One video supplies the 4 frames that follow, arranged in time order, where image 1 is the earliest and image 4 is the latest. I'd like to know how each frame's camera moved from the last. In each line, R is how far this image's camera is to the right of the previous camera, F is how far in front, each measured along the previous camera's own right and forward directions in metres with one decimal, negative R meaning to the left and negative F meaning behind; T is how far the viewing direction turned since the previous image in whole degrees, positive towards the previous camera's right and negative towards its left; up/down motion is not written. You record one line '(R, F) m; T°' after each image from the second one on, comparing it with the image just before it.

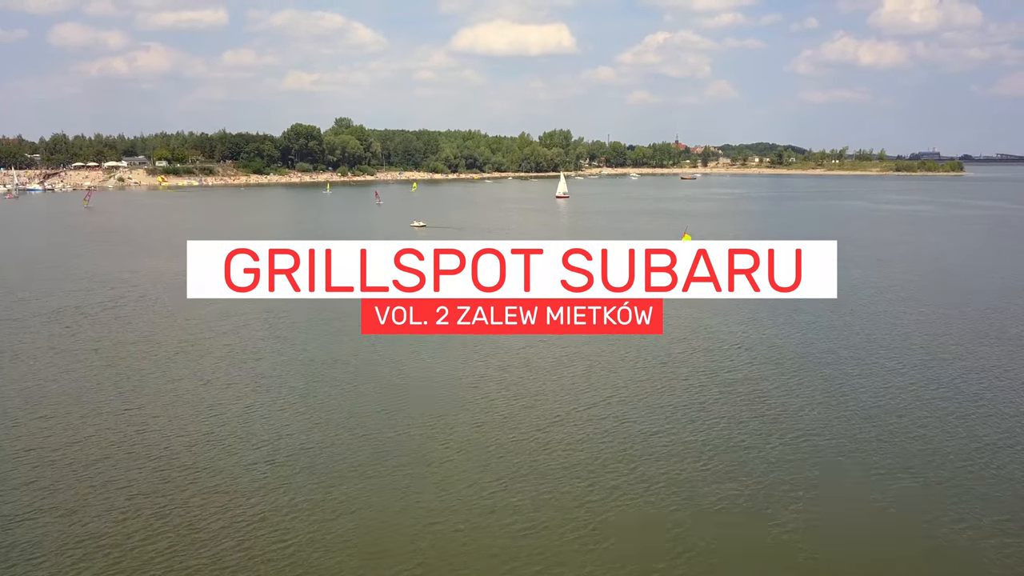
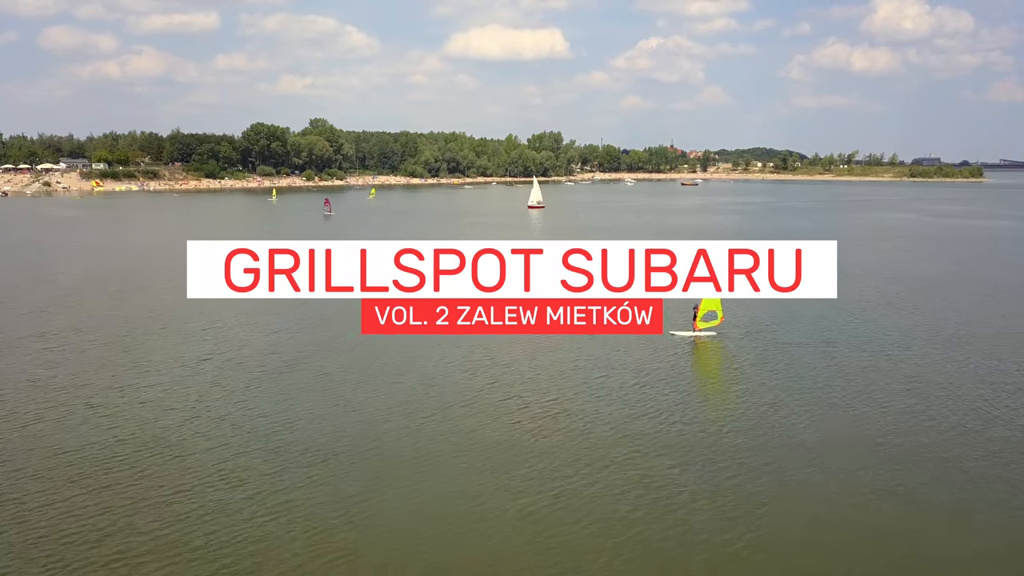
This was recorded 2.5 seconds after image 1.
(+1.1, +11.9) m; +1°
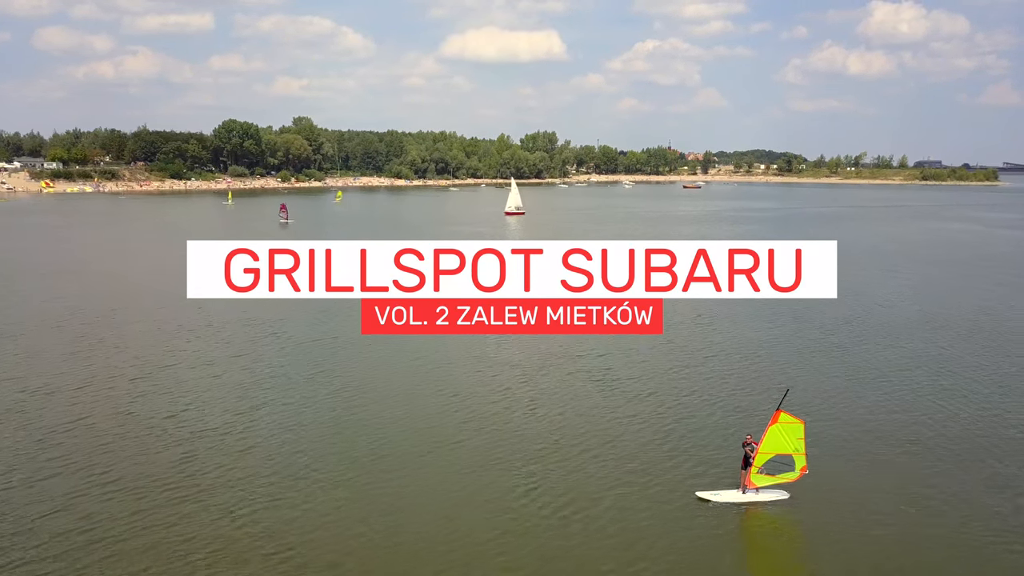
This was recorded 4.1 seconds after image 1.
(+0.7, +7.5) m; 0°
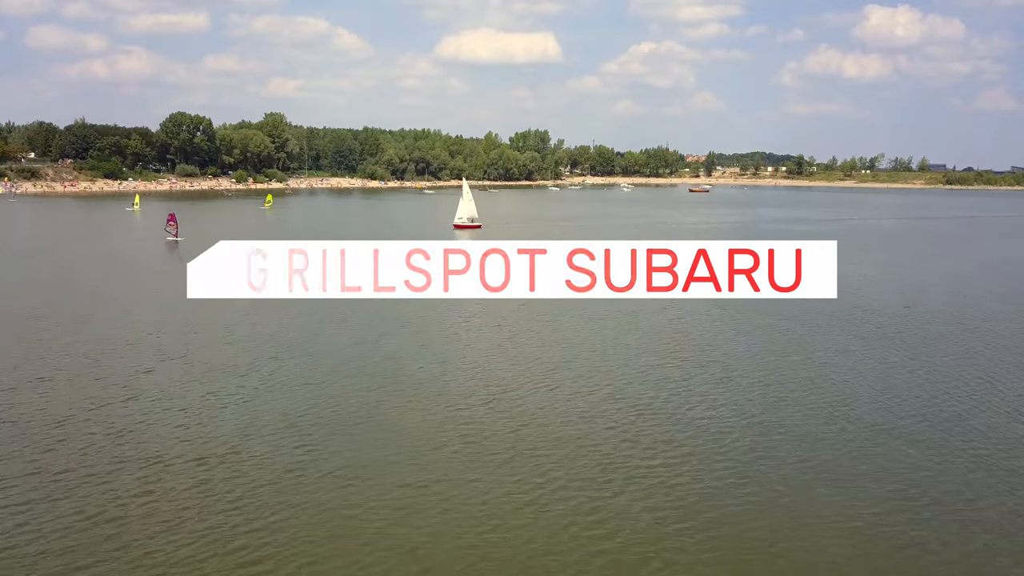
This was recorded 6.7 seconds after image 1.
(+1.2, +11.8) m; 0°
